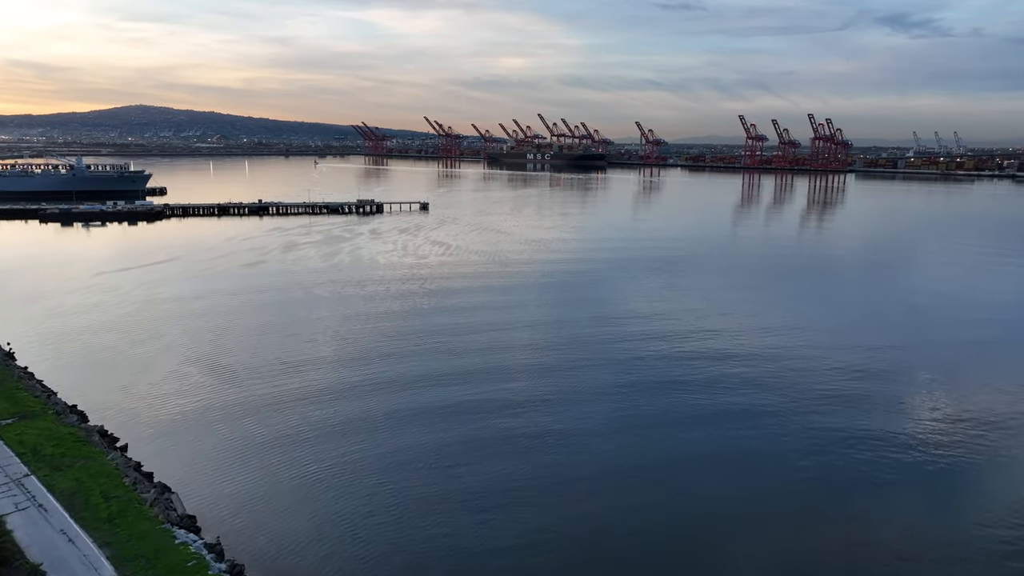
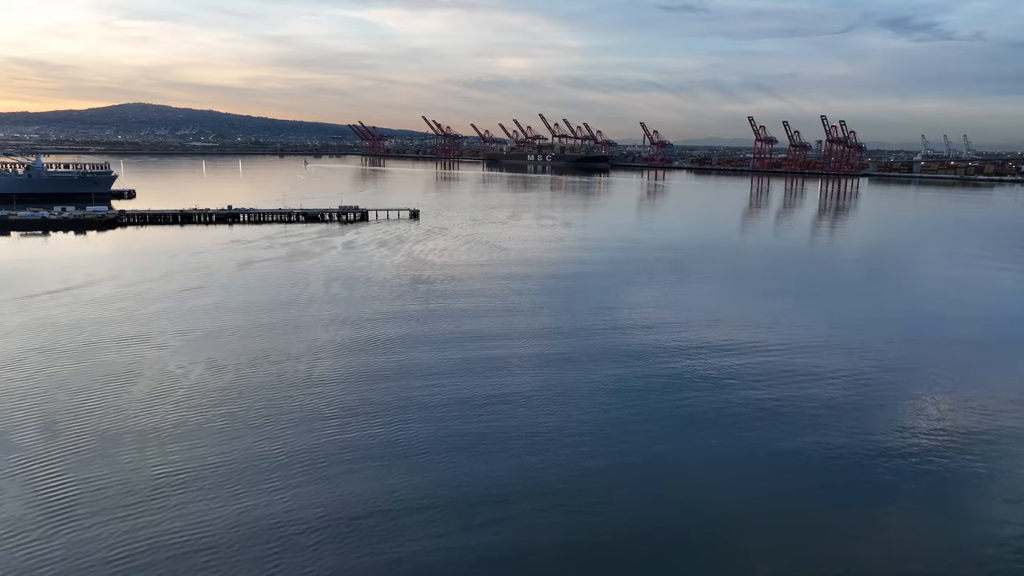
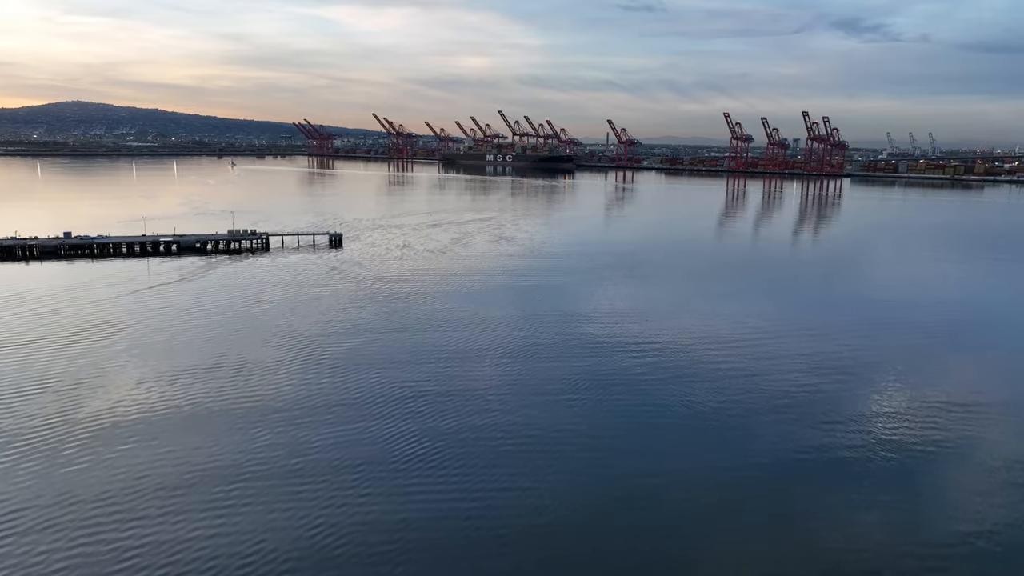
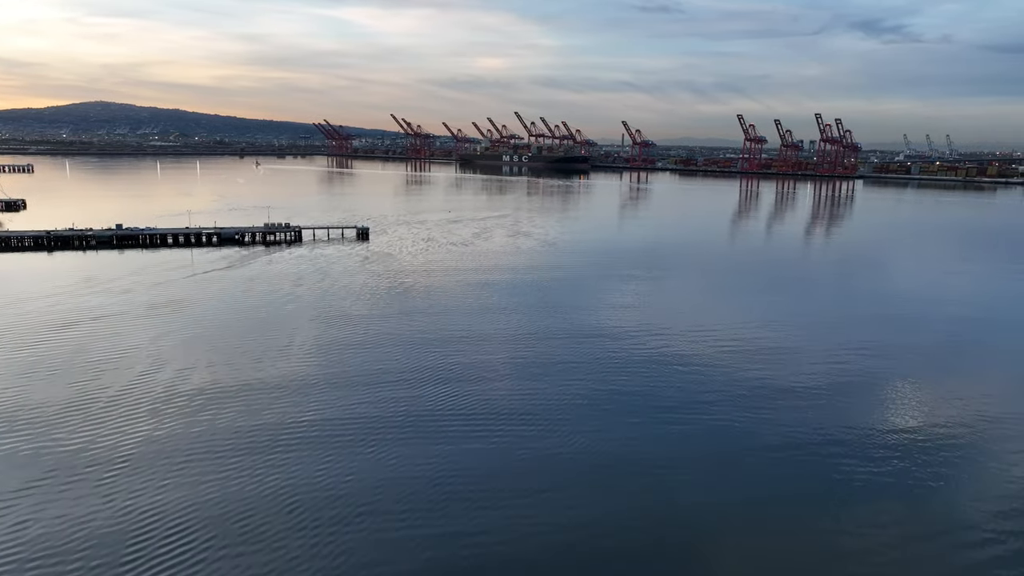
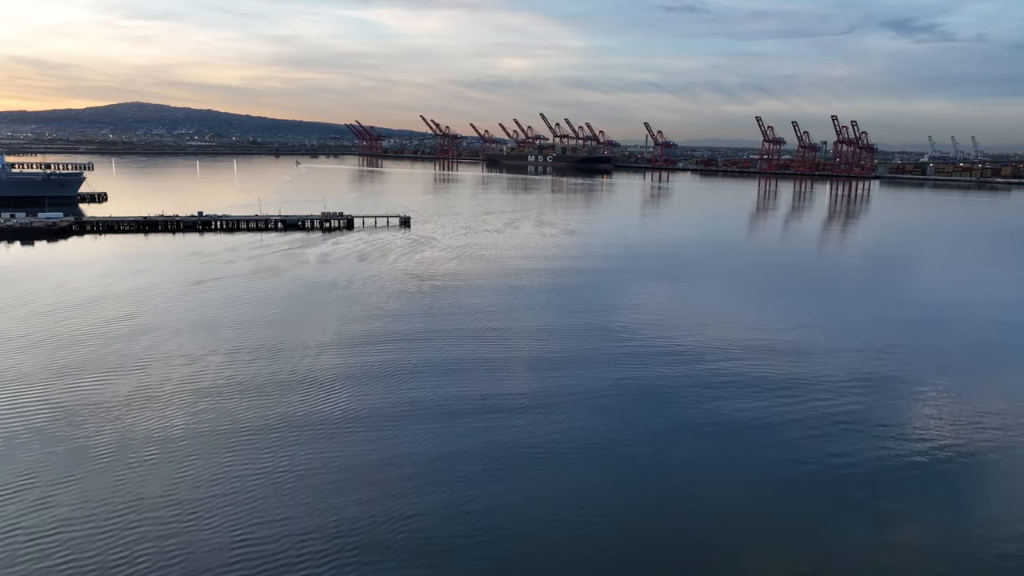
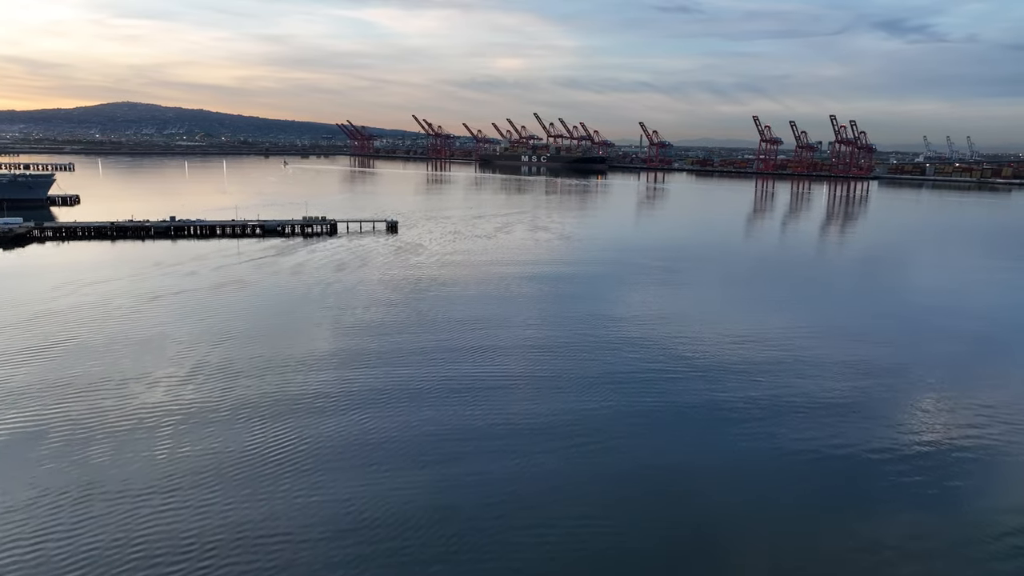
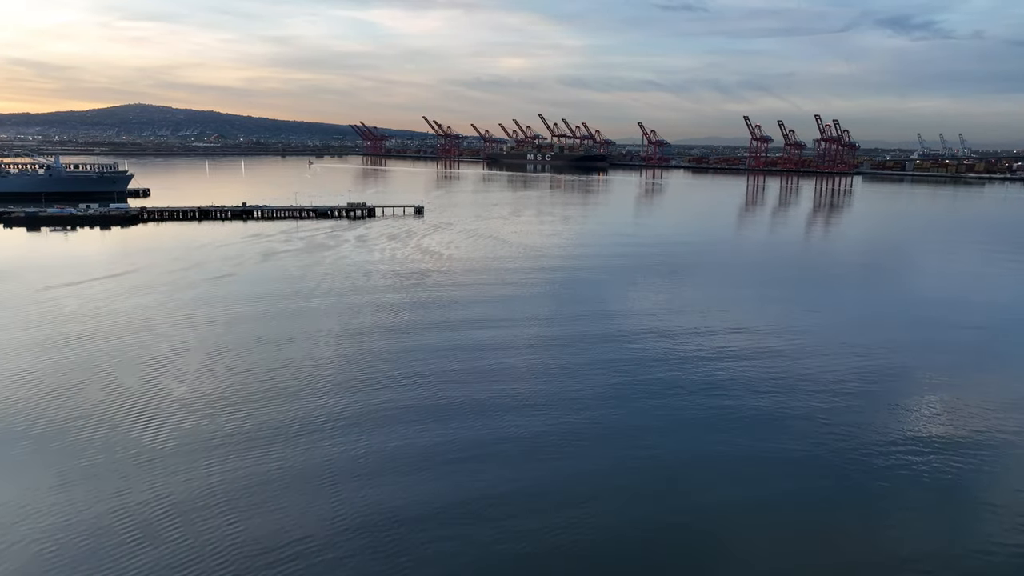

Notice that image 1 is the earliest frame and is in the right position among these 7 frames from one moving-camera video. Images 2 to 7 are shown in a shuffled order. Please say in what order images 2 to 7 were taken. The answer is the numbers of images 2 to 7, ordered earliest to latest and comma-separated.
7, 2, 5, 6, 4, 3
